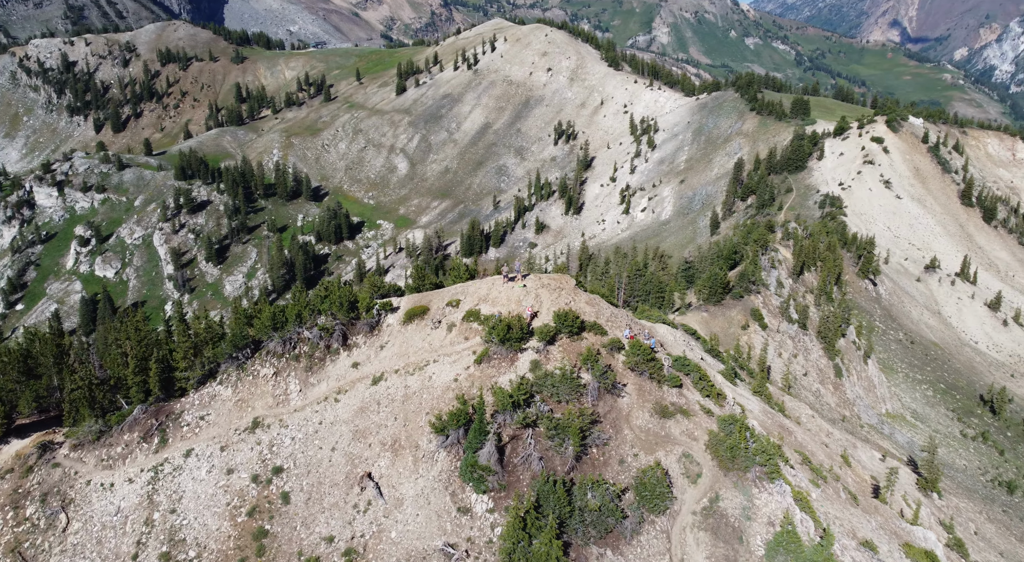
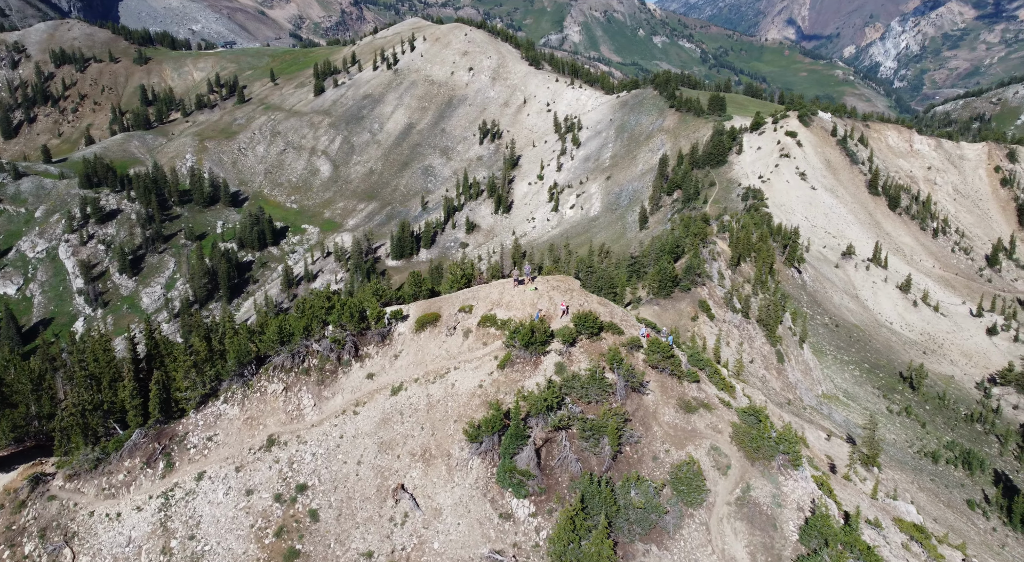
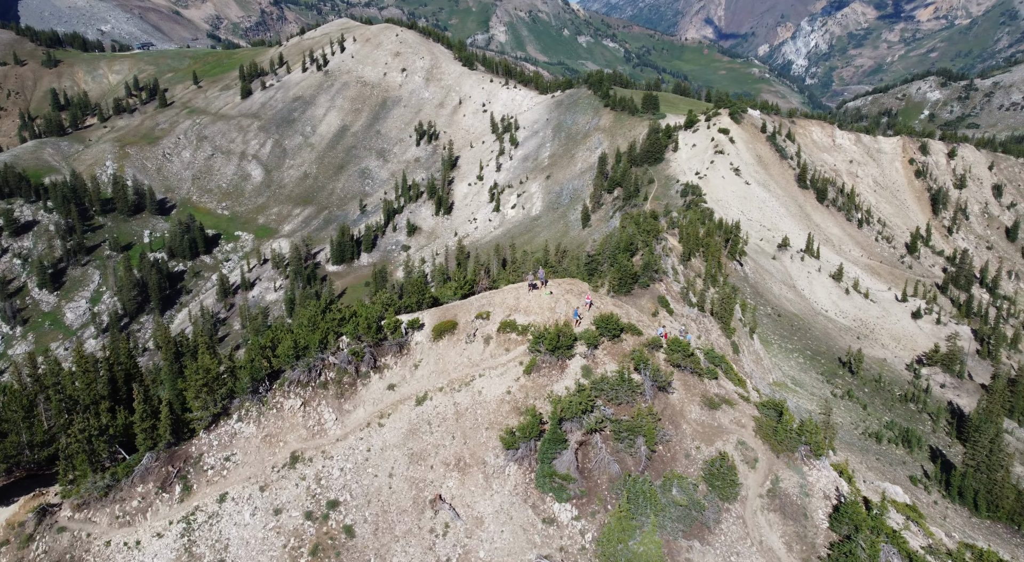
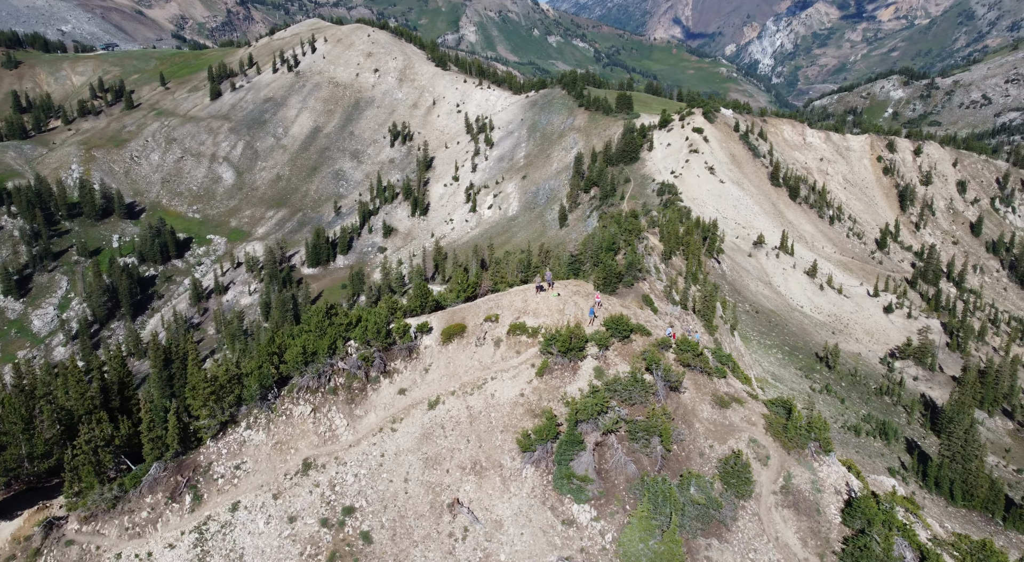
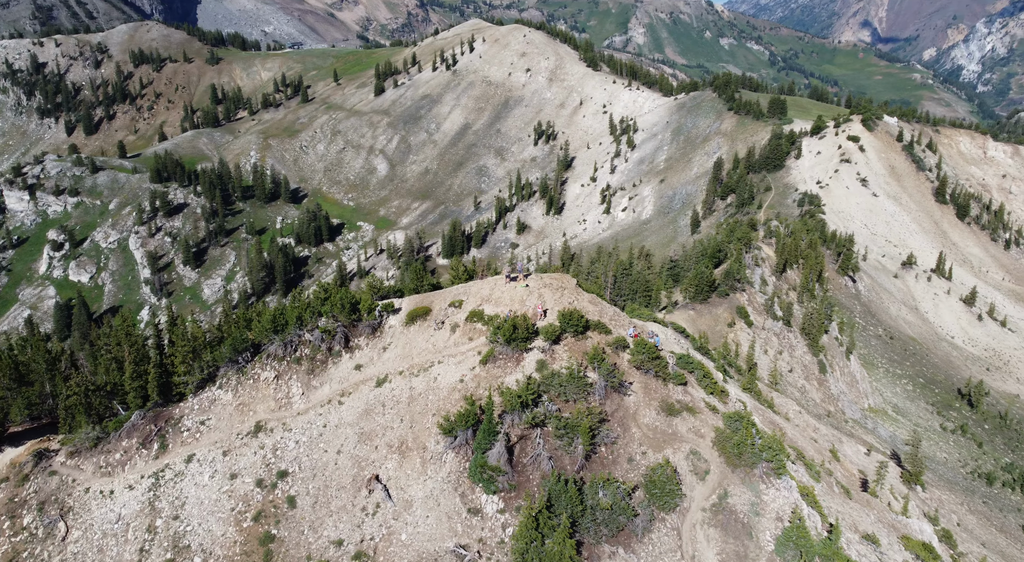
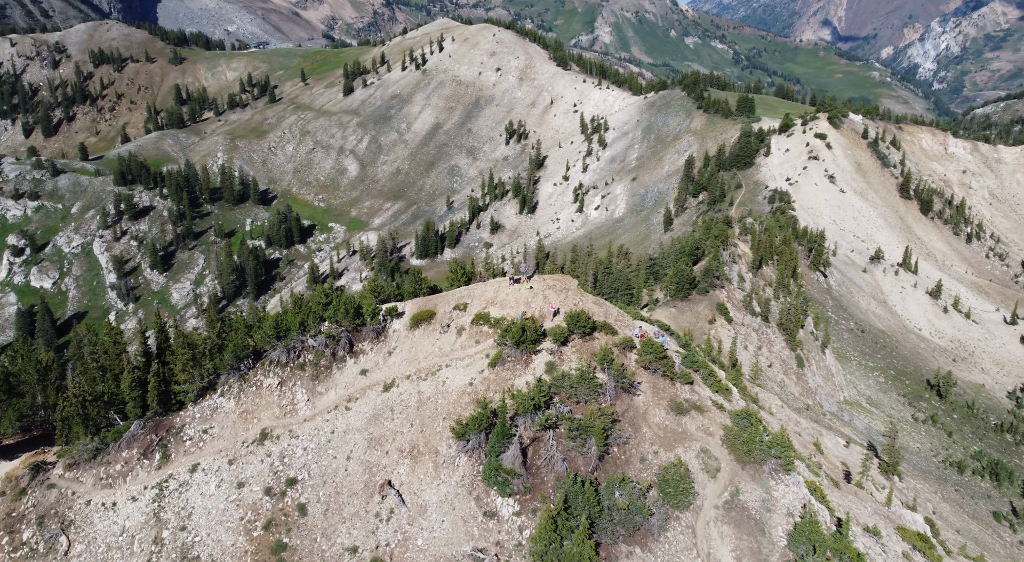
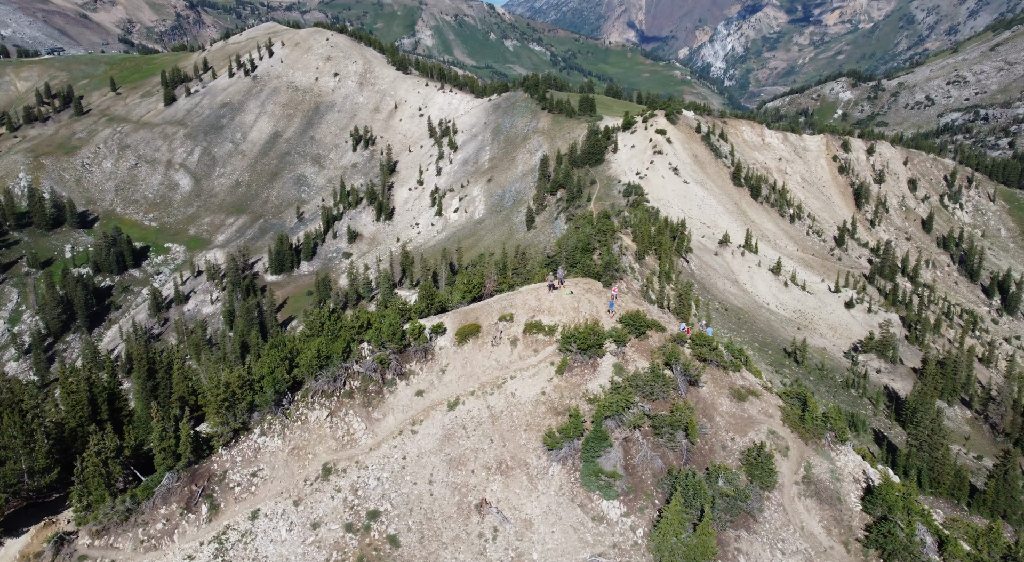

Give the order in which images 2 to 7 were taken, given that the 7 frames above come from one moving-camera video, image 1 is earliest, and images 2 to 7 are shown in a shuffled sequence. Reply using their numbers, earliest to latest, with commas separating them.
5, 6, 2, 3, 4, 7
